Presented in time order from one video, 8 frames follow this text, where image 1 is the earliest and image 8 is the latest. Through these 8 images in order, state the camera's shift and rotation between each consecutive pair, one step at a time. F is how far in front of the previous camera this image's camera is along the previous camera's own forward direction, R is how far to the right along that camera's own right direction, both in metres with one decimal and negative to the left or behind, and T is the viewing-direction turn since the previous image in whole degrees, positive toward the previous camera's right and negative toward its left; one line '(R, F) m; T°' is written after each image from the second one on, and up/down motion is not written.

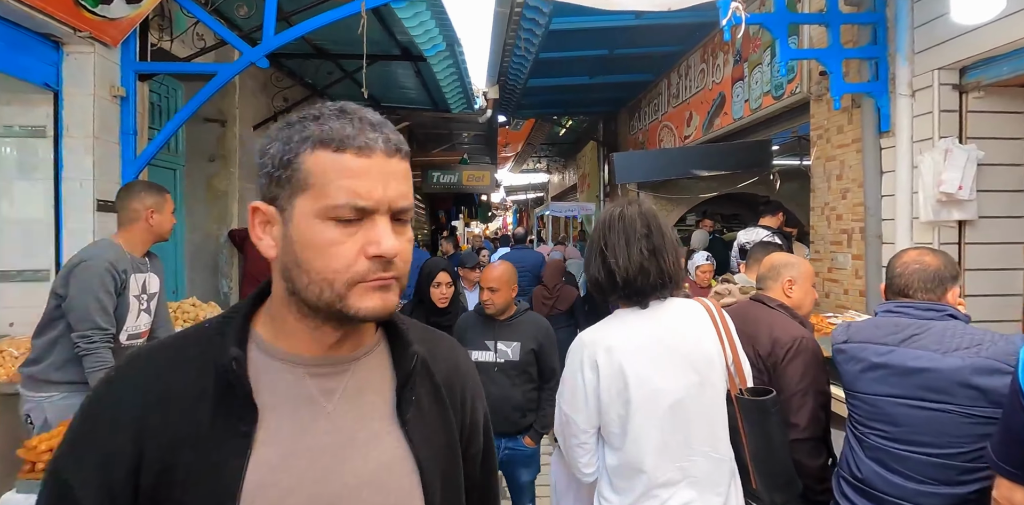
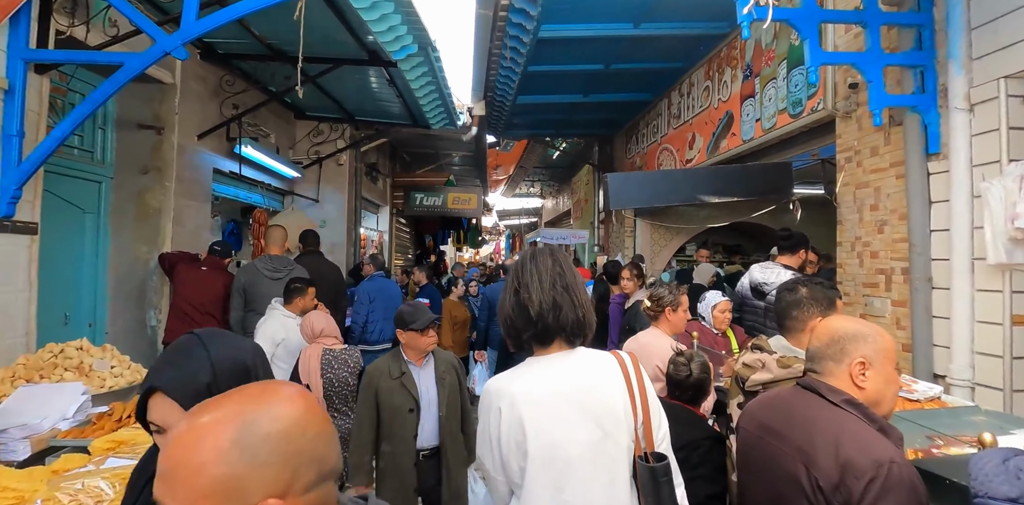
(+0.2, +0.7) m; 0°
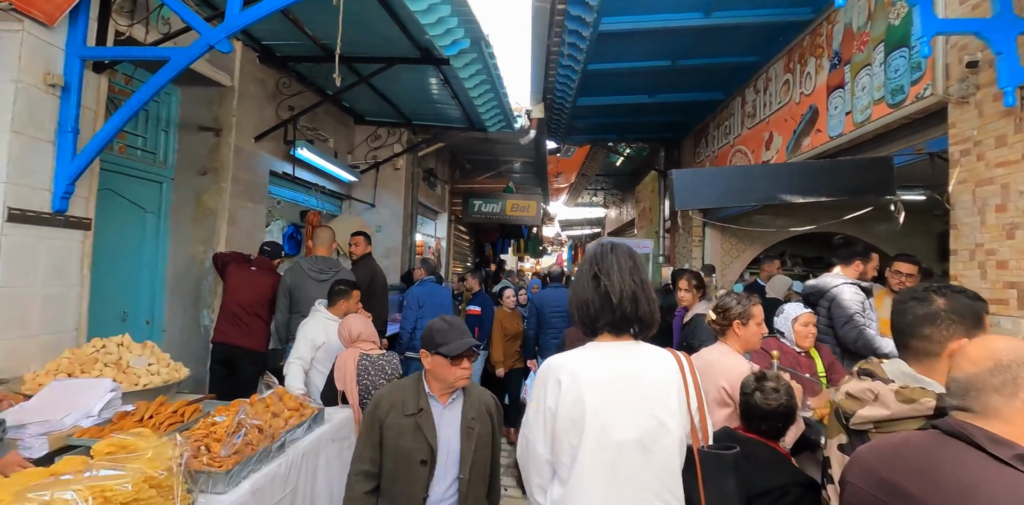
(+0.1, +0.3) m; -7°
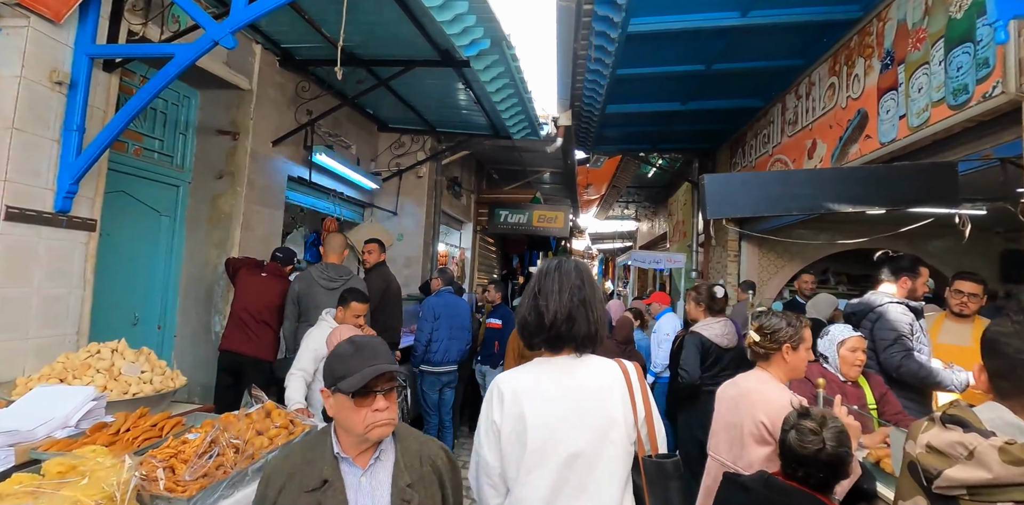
(+0.1, +0.2) m; -4°
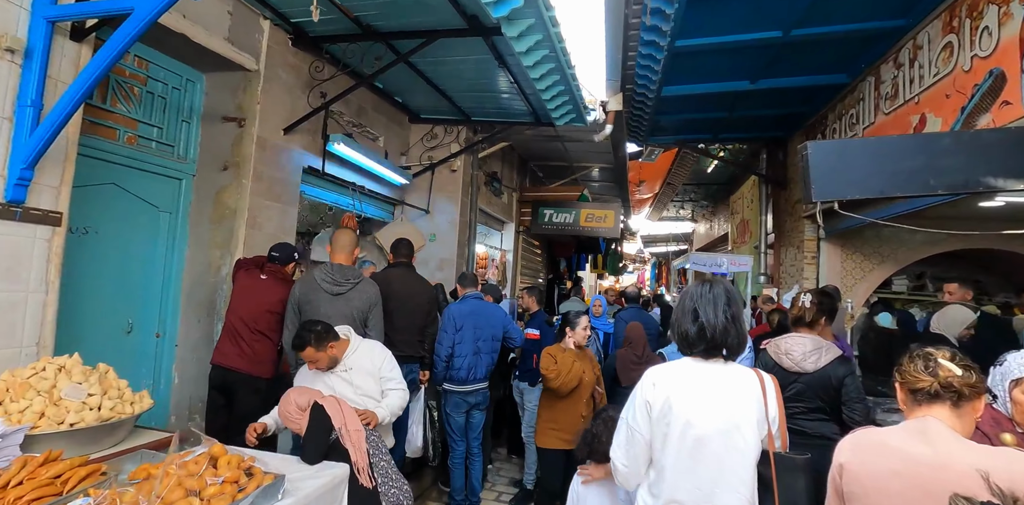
(+0.1, +0.6) m; -6°
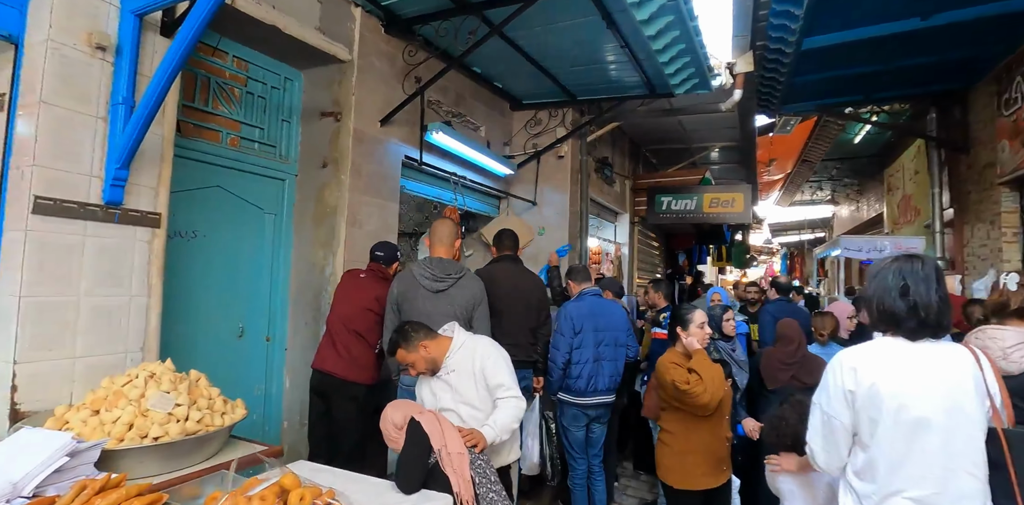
(-0.1, +0.5) m; -13°
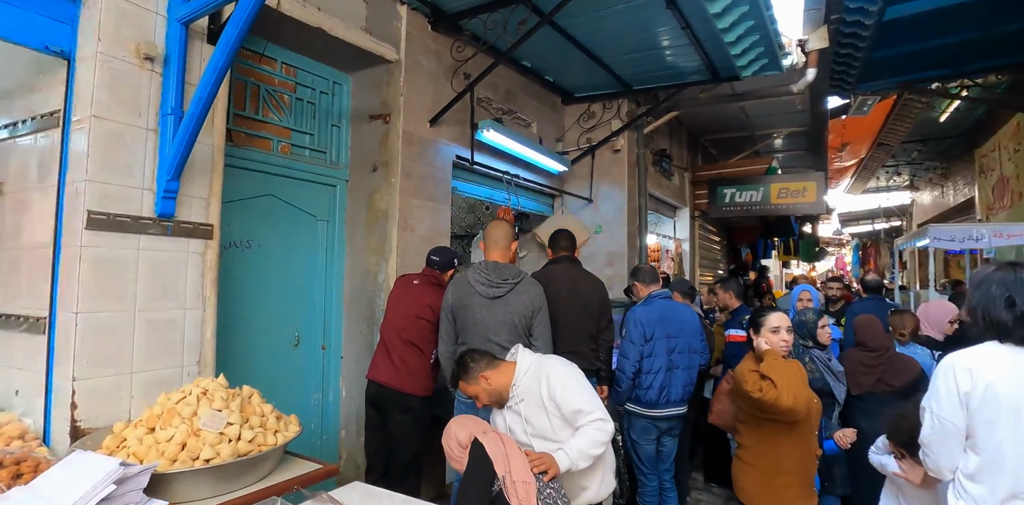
(-0.1, +0.2) m; -6°
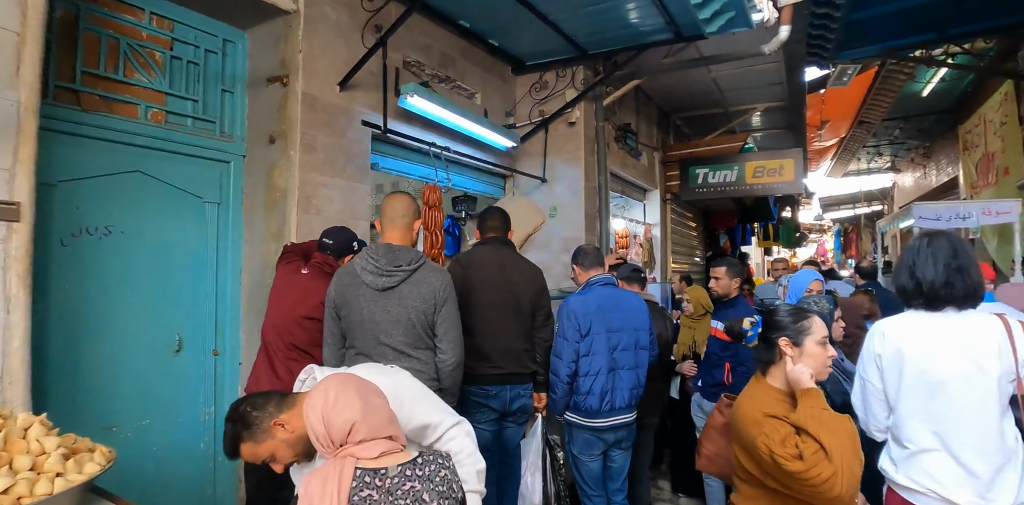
(+0.4, +0.4) m; +1°
